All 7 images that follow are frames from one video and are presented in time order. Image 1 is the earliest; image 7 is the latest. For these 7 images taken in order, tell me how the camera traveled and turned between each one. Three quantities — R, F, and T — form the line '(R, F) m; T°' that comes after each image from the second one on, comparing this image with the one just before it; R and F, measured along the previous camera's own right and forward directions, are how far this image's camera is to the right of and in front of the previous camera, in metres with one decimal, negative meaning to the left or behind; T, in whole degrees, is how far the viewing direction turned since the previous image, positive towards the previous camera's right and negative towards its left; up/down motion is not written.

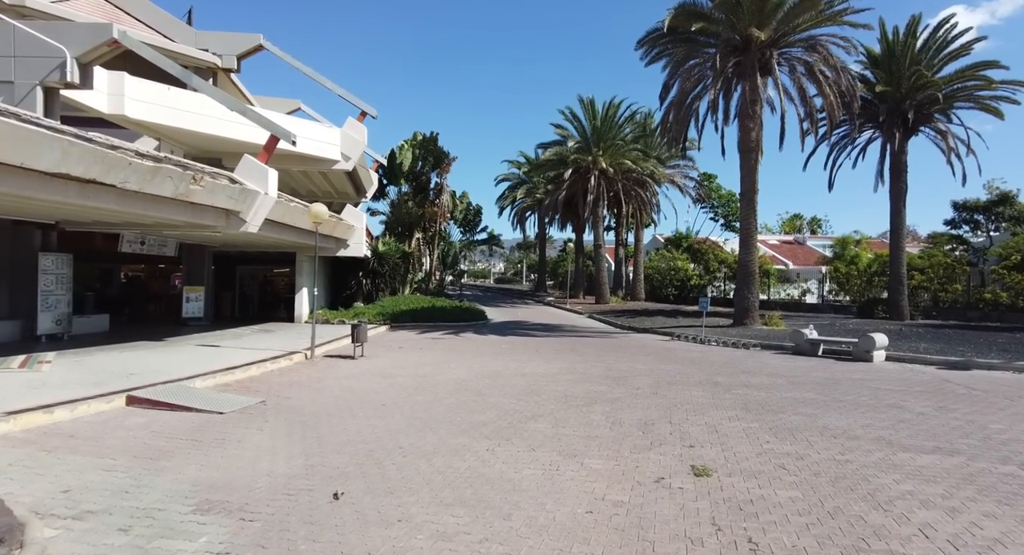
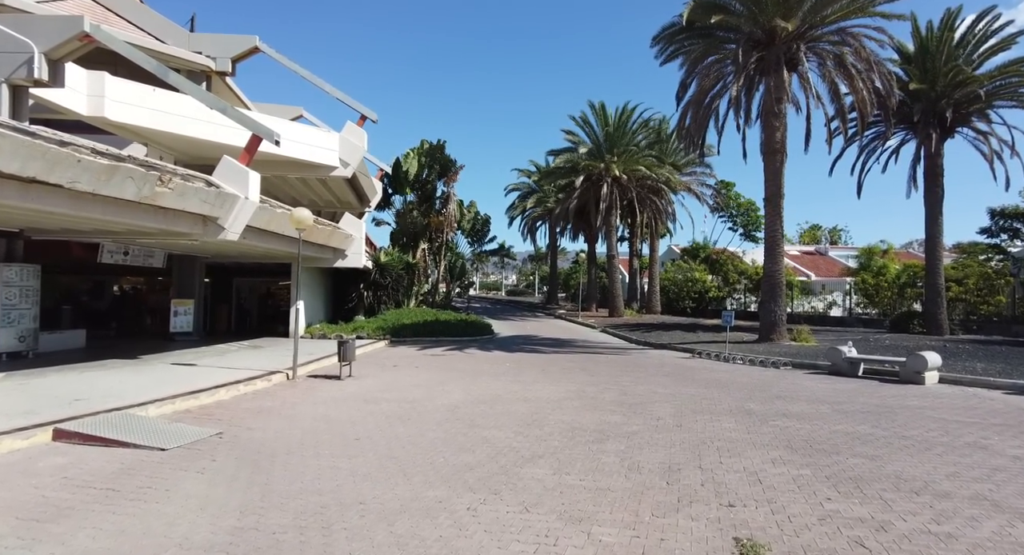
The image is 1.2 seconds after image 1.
(+0.2, +1.3) m; -1°
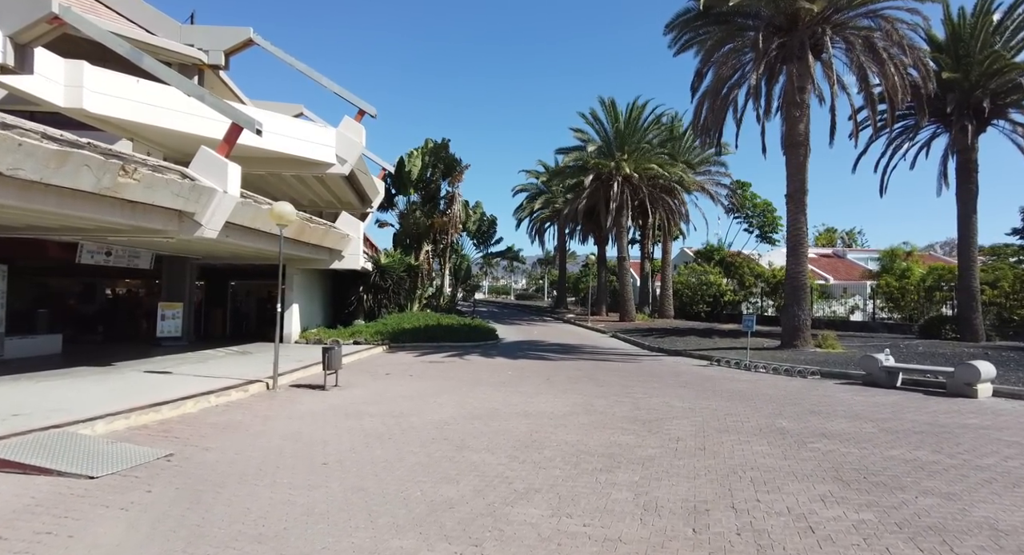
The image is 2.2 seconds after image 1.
(+0.2, +1.1) m; -1°
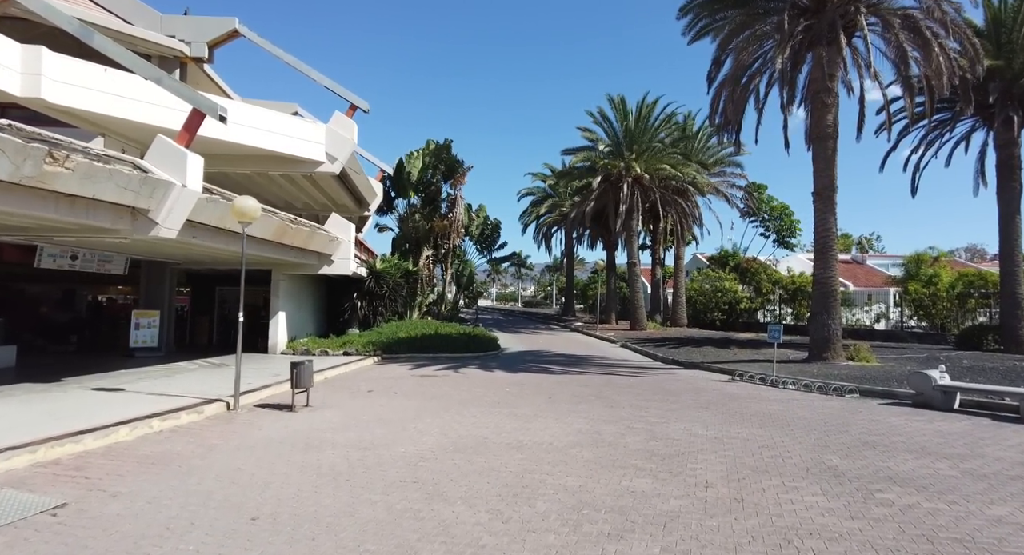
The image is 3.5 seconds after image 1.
(+0.3, +1.4) m; -1°
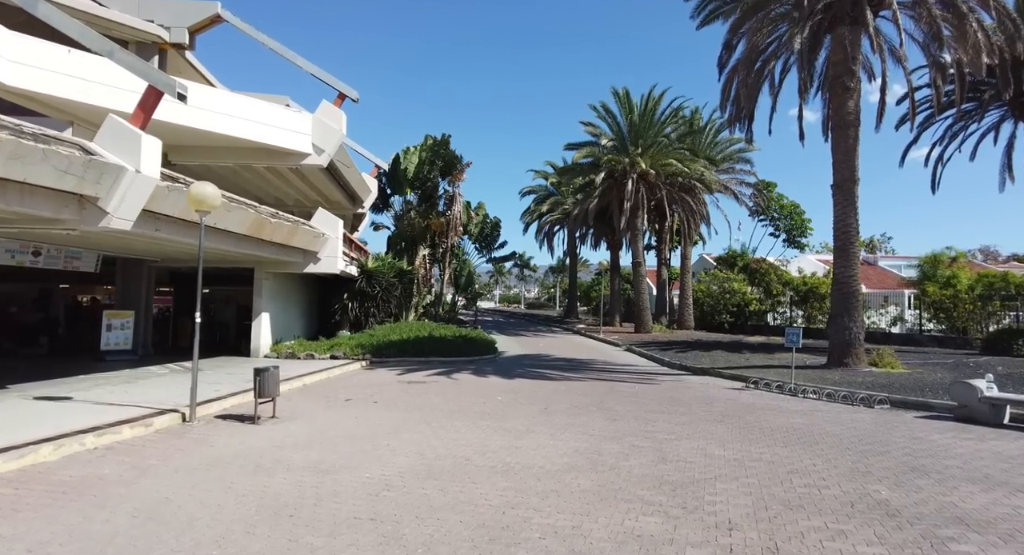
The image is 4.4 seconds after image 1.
(+0.2, +1.1) m; 0°
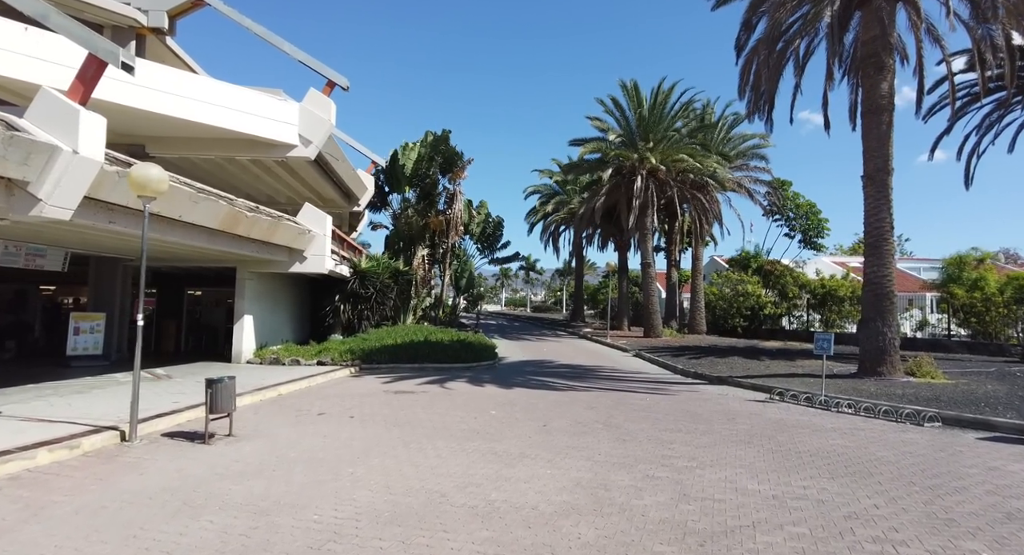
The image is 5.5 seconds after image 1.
(+0.2, +1.2) m; -1°
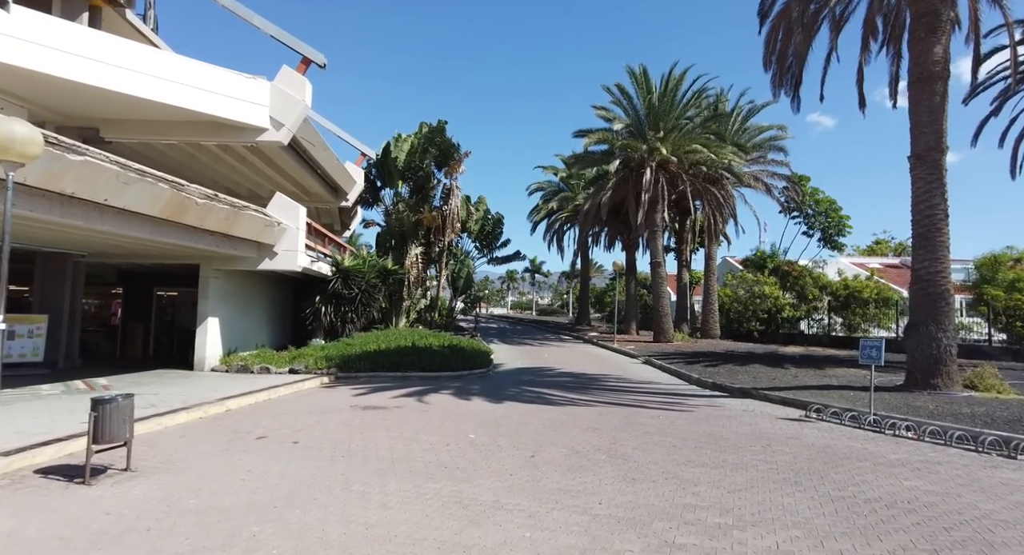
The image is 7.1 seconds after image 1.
(+0.4, +1.8) m; -1°
